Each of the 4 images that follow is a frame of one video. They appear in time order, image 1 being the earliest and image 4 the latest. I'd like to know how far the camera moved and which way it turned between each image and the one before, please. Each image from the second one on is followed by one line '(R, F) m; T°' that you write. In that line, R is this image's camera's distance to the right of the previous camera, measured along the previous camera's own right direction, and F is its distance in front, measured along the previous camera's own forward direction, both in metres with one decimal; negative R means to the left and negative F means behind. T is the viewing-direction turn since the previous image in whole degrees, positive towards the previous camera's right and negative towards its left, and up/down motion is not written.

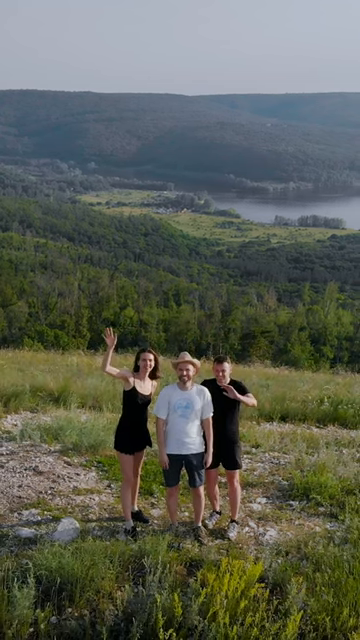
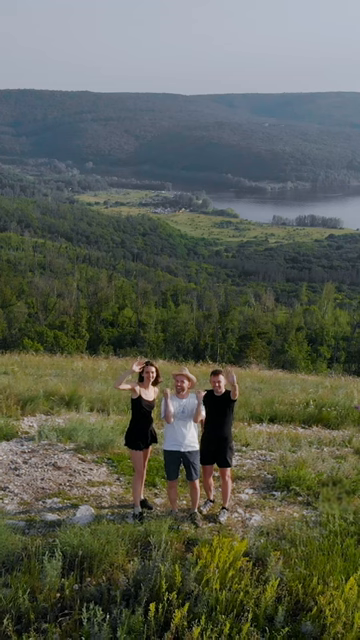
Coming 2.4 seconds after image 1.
(0.0, -0.9) m; 0°
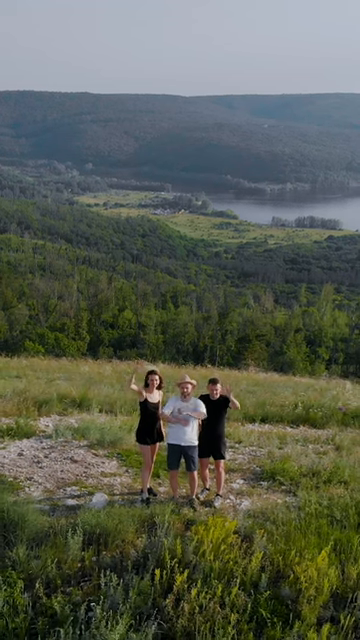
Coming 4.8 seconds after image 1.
(0.0, -1.0) m; 0°
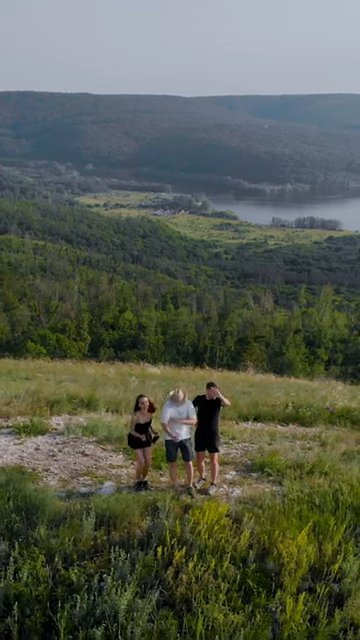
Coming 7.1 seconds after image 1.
(0.0, -0.9) m; 0°
